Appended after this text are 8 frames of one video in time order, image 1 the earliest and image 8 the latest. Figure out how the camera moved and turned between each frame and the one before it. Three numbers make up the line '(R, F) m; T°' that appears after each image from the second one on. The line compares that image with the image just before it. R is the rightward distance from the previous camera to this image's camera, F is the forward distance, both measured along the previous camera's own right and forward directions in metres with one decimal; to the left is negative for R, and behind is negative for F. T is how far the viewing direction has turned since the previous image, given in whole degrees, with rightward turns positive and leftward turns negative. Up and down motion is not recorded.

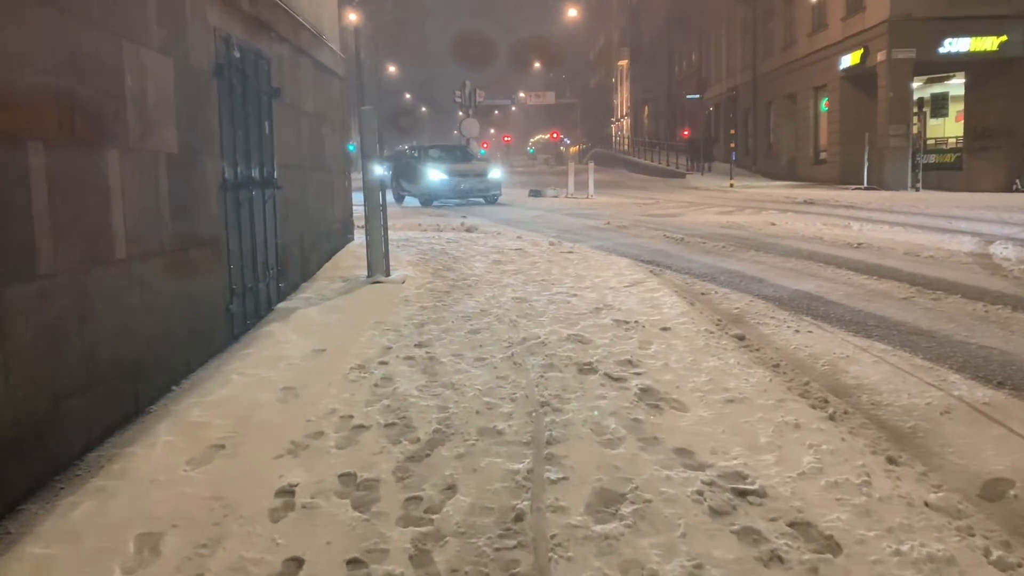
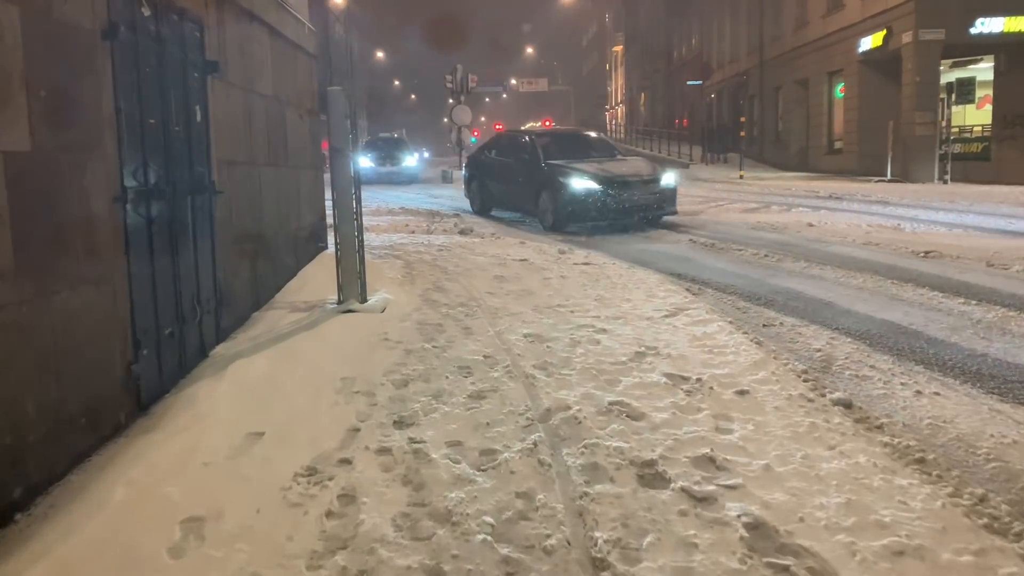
(-0.1, +1.9) m; +1°
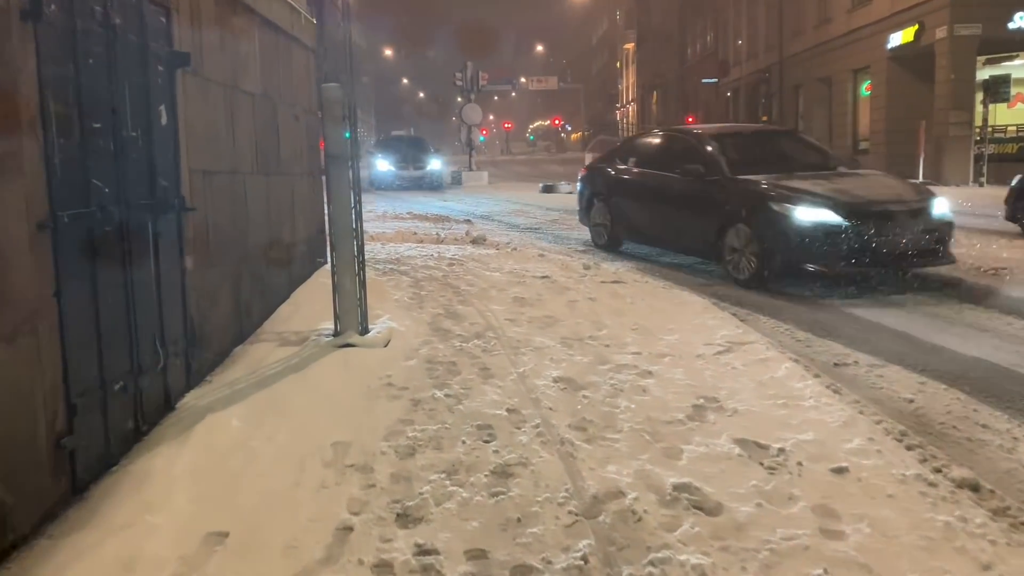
(-0.1, +1.0) m; -1°
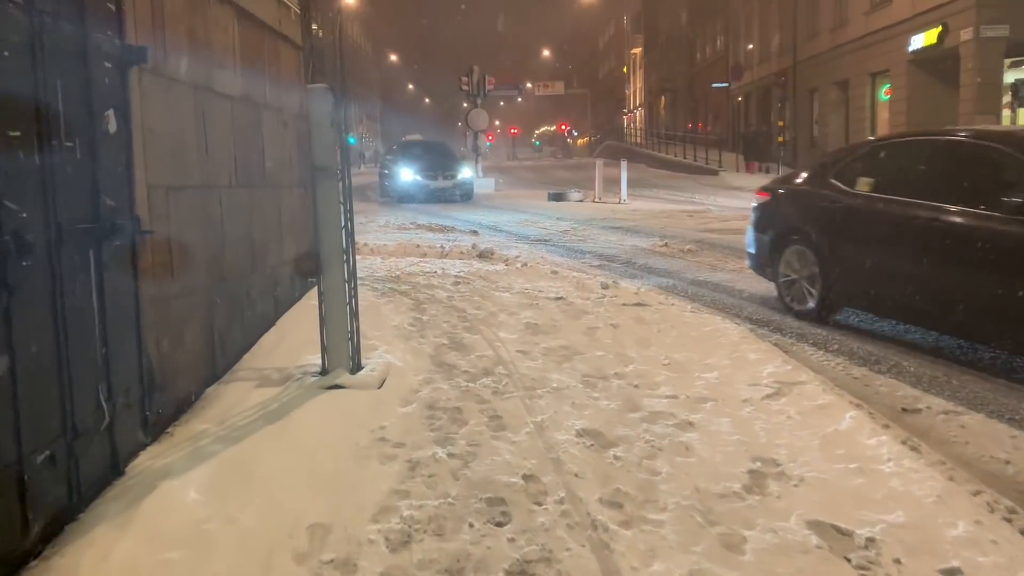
(-0.1, +0.8) m; 0°
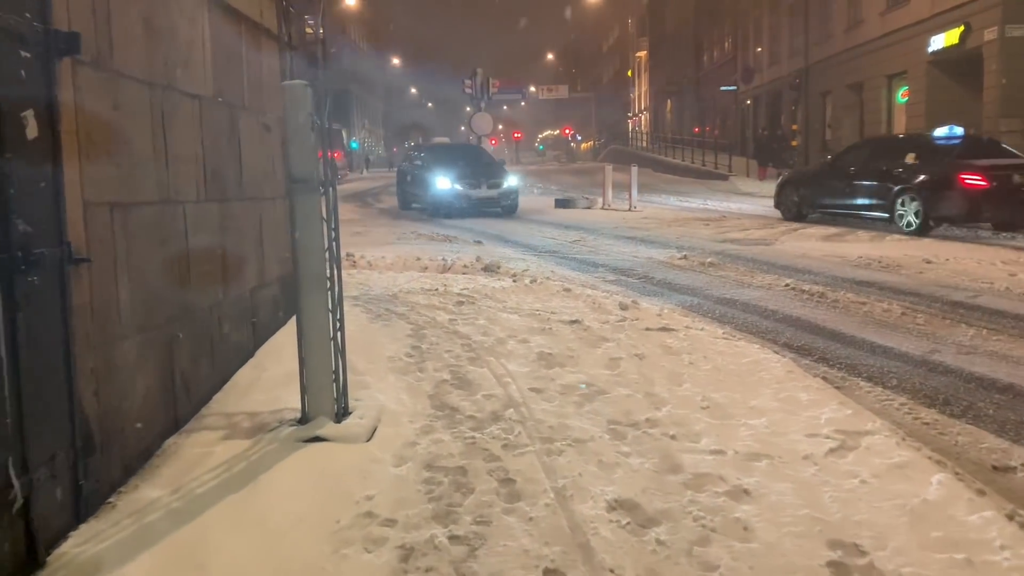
(-0.1, +0.8) m; 0°
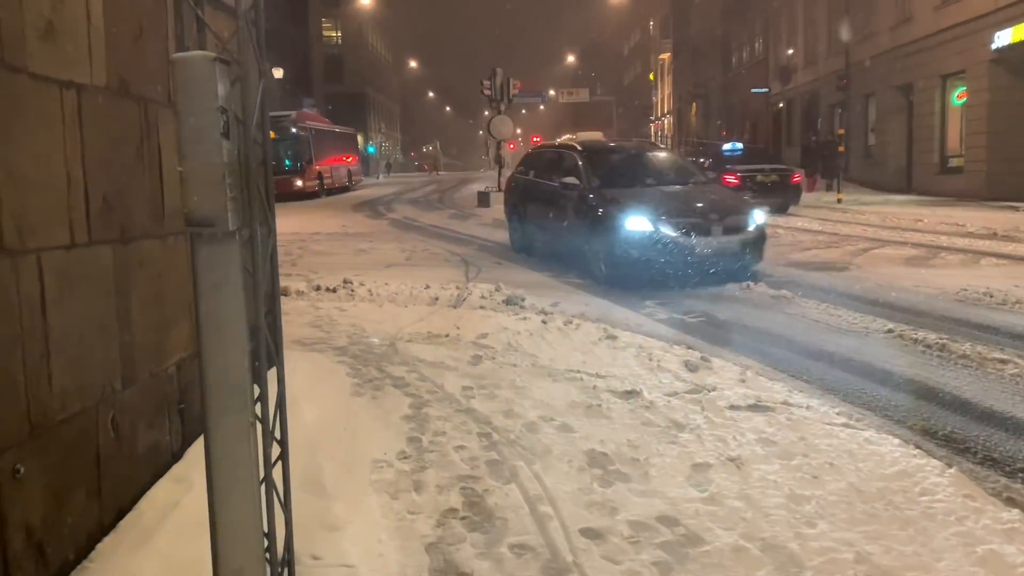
(-0.1, +1.8) m; -1°
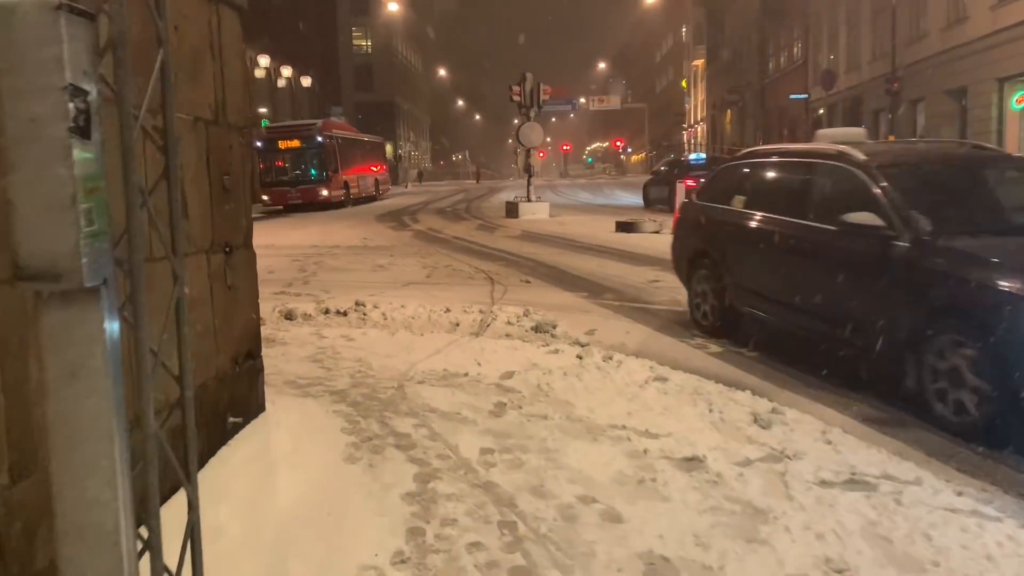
(0.0, +1.0) m; -2°
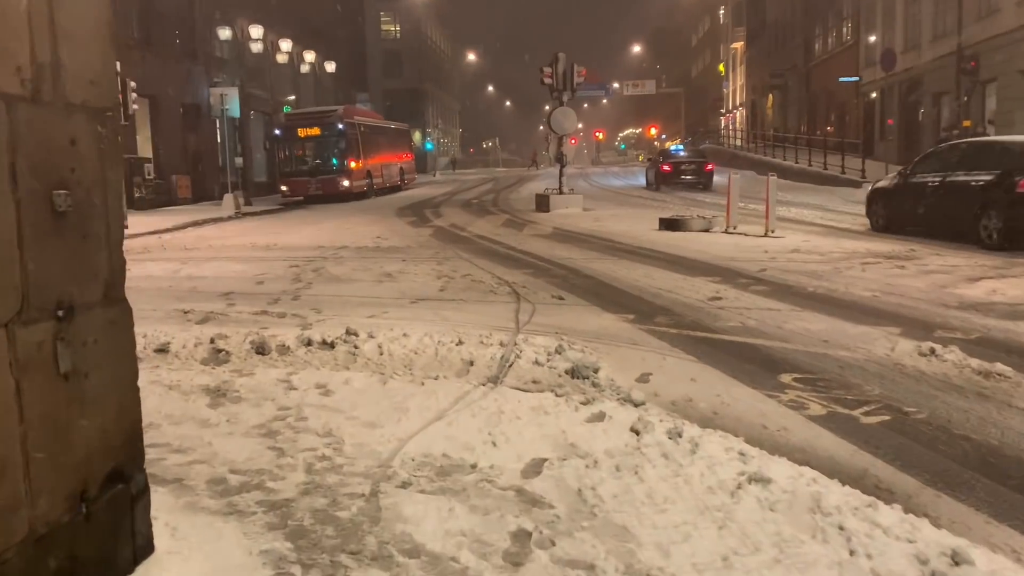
(0.0, +1.8) m; -2°
